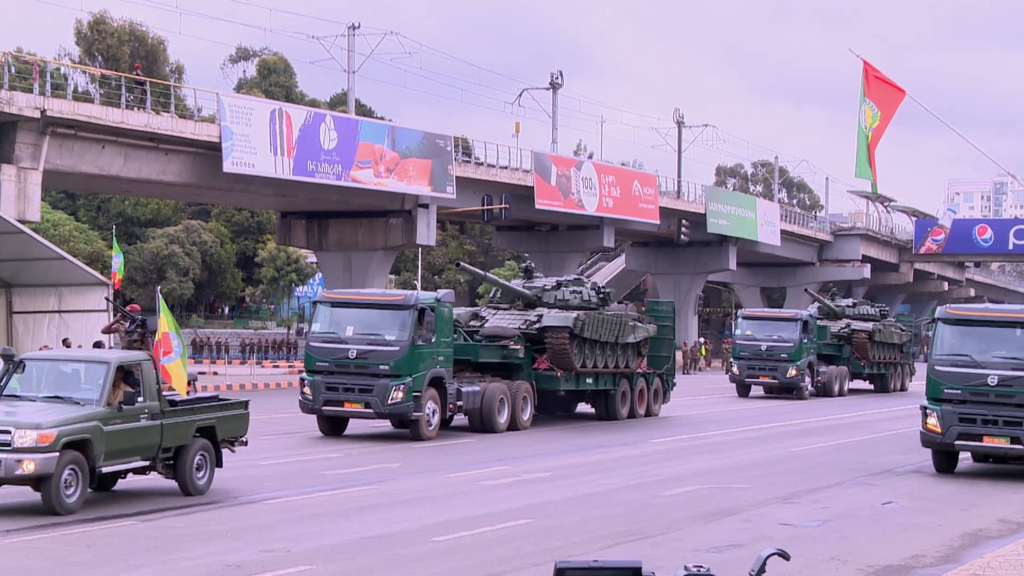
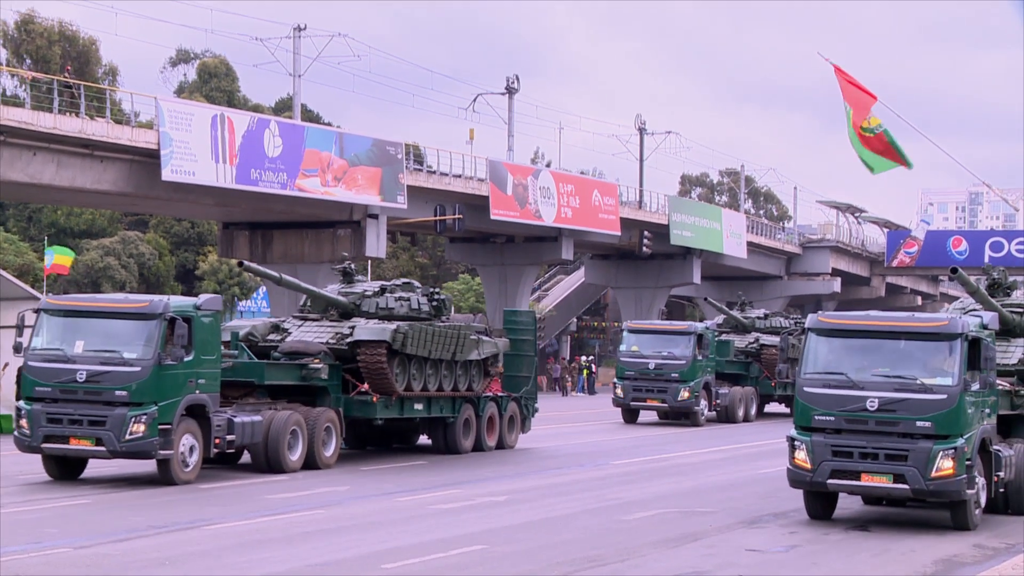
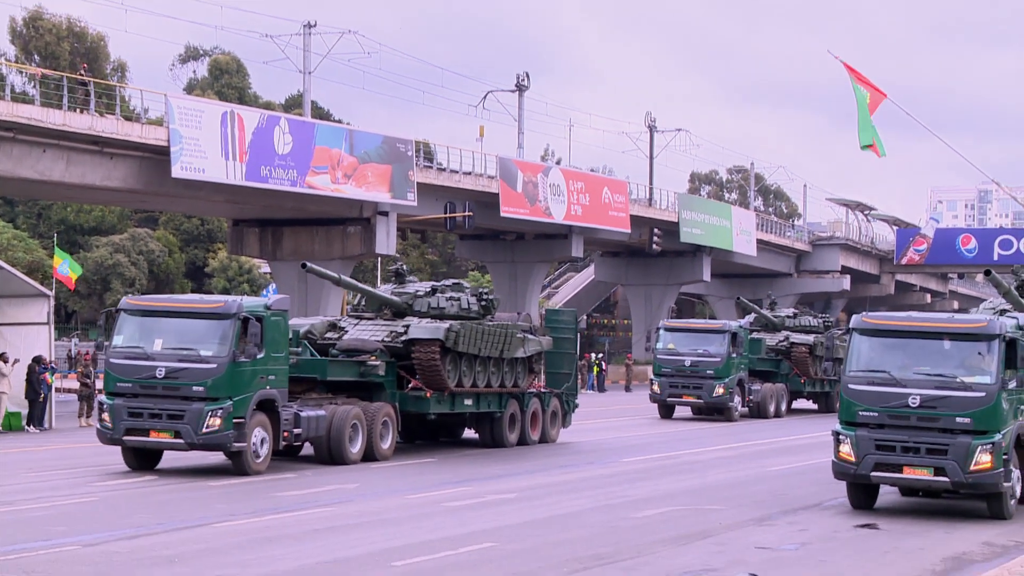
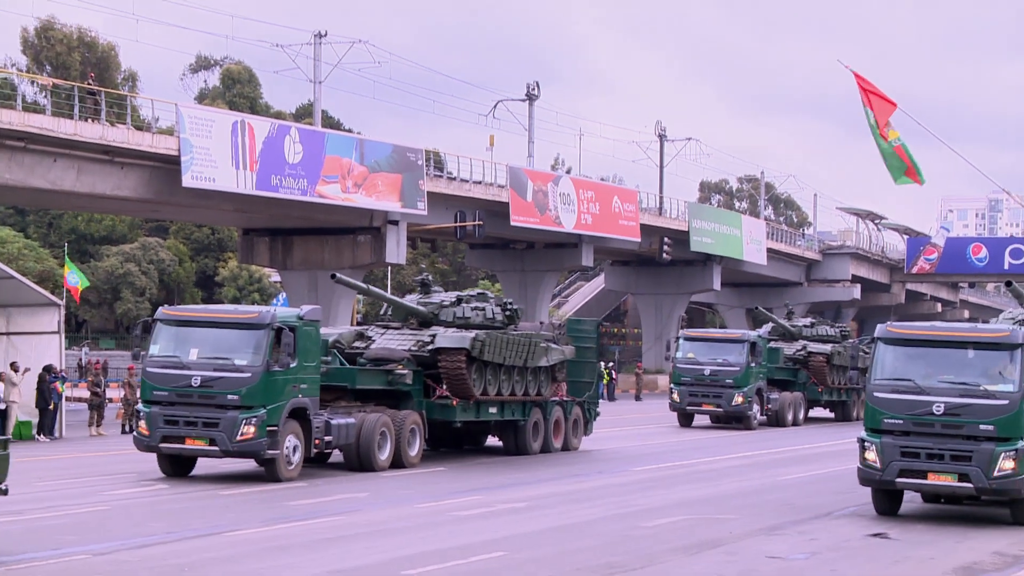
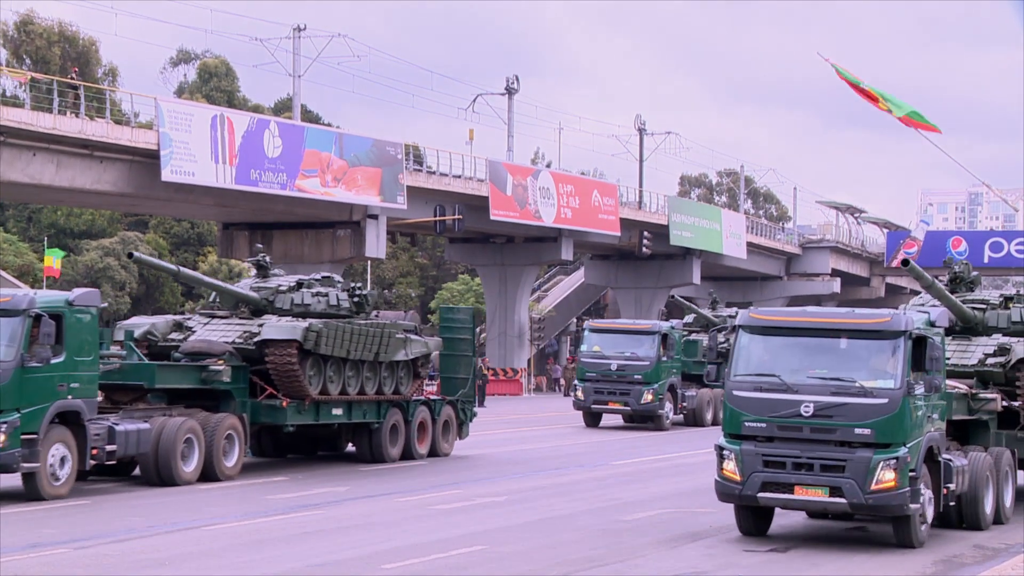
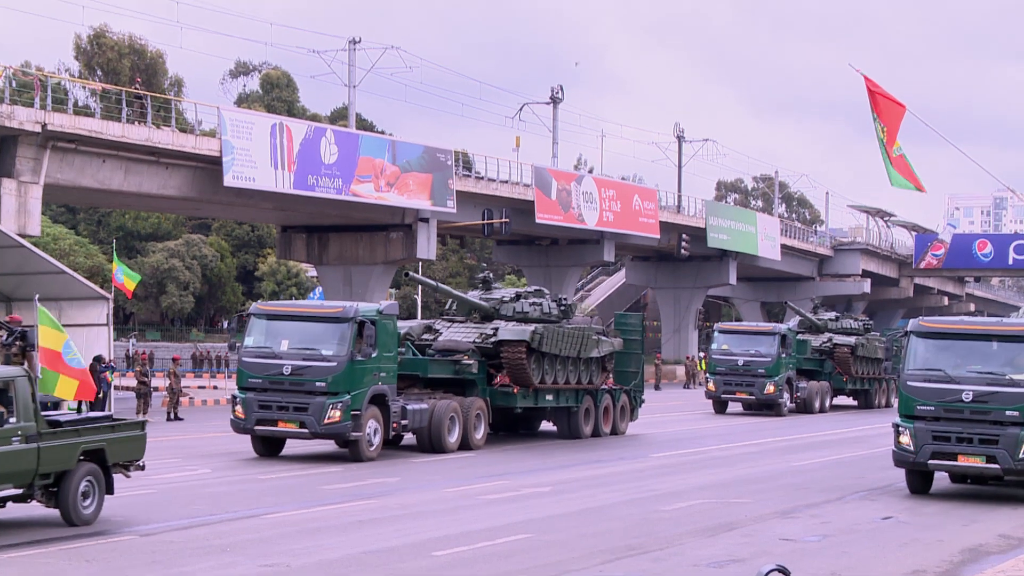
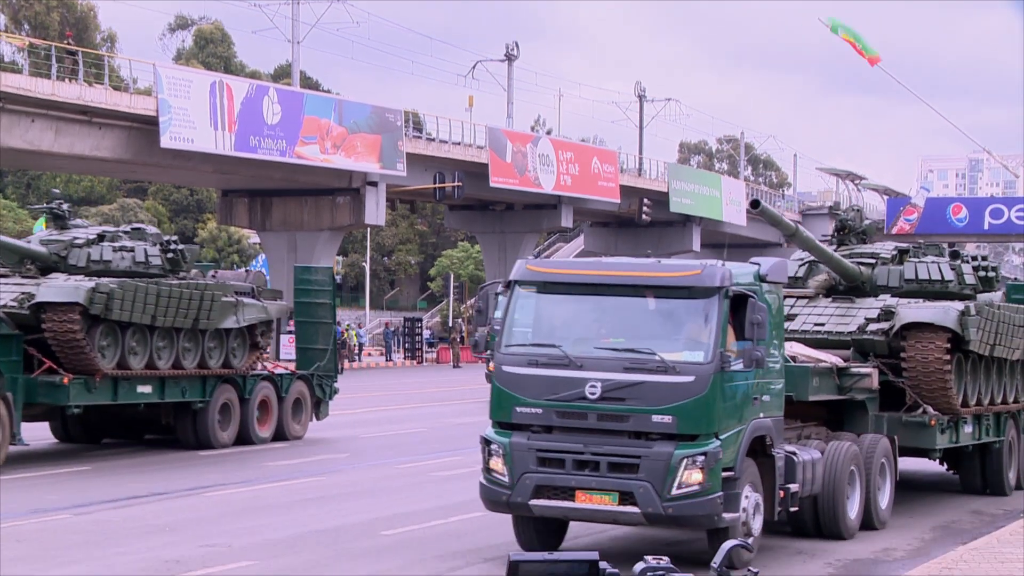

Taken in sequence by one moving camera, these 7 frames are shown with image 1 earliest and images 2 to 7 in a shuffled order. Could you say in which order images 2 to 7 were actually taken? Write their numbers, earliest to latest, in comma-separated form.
6, 4, 3, 2, 5, 7
